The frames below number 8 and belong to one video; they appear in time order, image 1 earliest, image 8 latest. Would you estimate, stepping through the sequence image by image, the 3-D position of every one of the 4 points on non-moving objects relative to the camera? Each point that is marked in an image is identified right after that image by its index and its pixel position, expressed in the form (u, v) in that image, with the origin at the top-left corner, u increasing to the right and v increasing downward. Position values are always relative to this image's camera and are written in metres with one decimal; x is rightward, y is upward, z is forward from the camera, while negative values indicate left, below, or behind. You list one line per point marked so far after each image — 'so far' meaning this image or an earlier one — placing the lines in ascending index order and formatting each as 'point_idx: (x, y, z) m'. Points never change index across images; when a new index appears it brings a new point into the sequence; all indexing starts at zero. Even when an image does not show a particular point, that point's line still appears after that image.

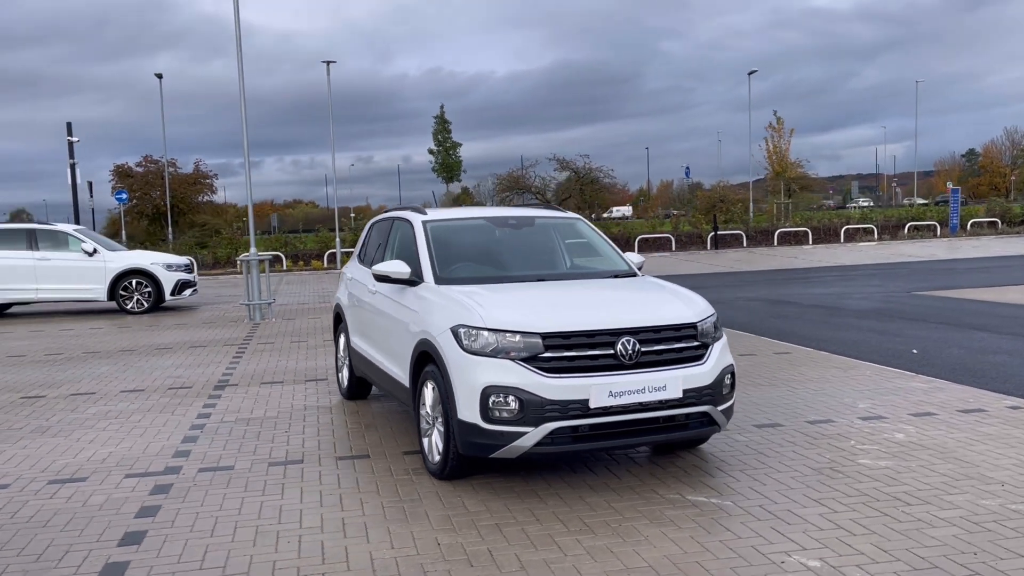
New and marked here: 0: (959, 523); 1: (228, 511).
0: (+2.3, -1.2, +4.6) m
1: (-1.7, -1.3, +5.1) m
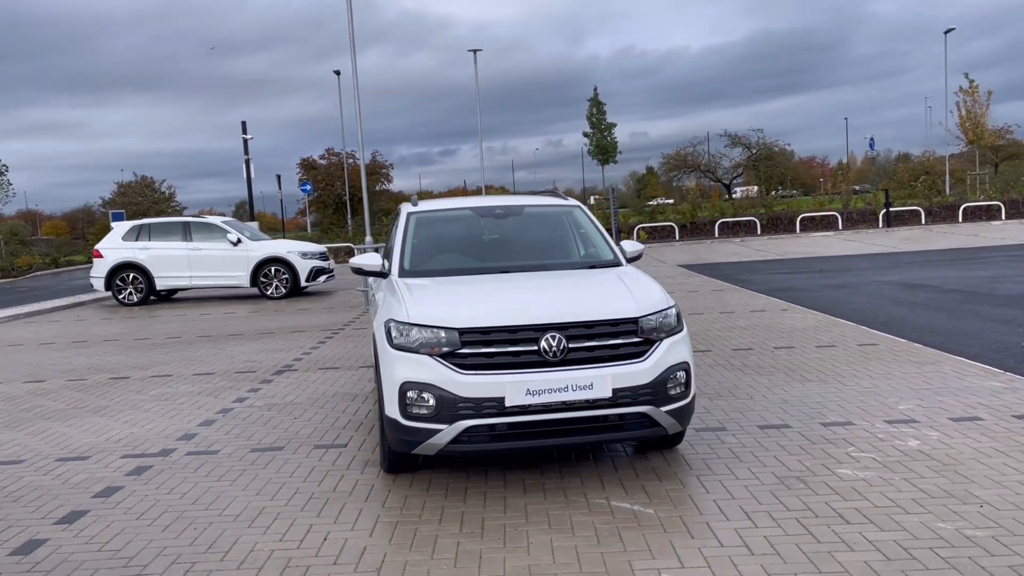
0: (+1.7, -1.2, +4.0) m
1: (-2.1, -1.3, +5.4) m
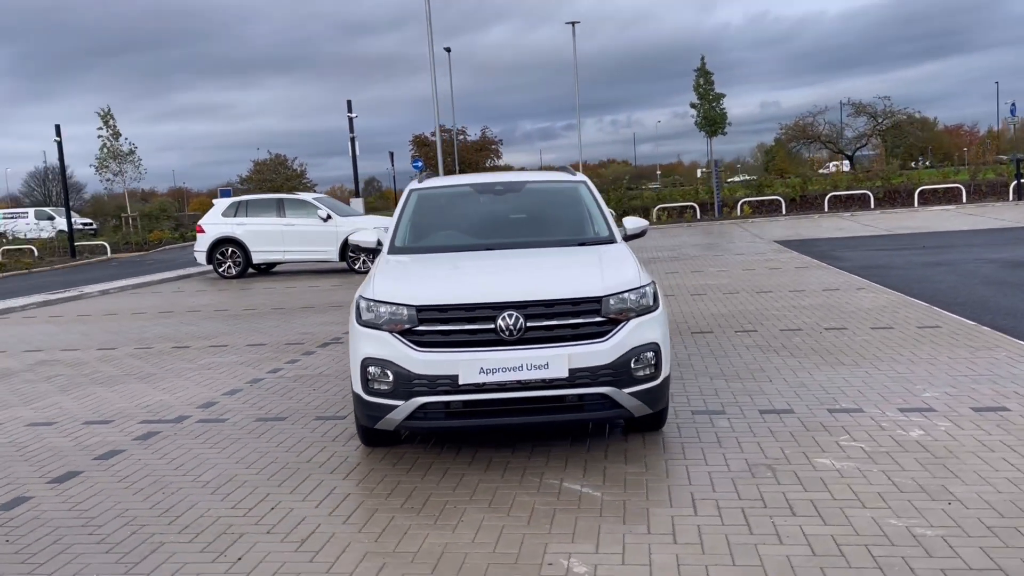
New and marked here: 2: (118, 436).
0: (+1.3, -1.1, +3.8) m
1: (-2.3, -1.1, +5.7) m
2: (-2.9, -1.1, +6.3) m
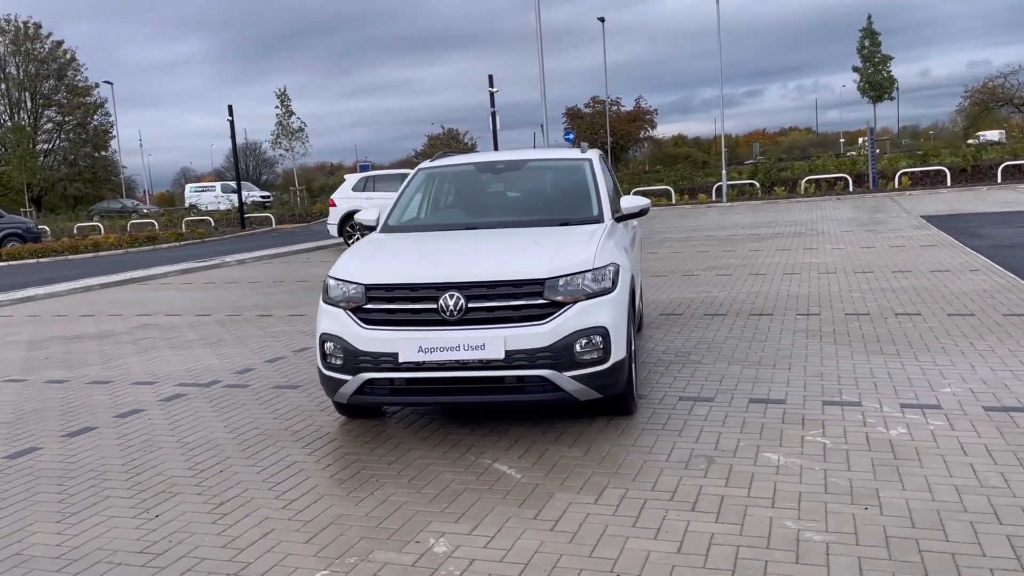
0: (+0.7, -1.1, +3.7) m
1: (-2.5, -0.9, +6.2) m
2: (-2.9, -0.9, +7.0) m
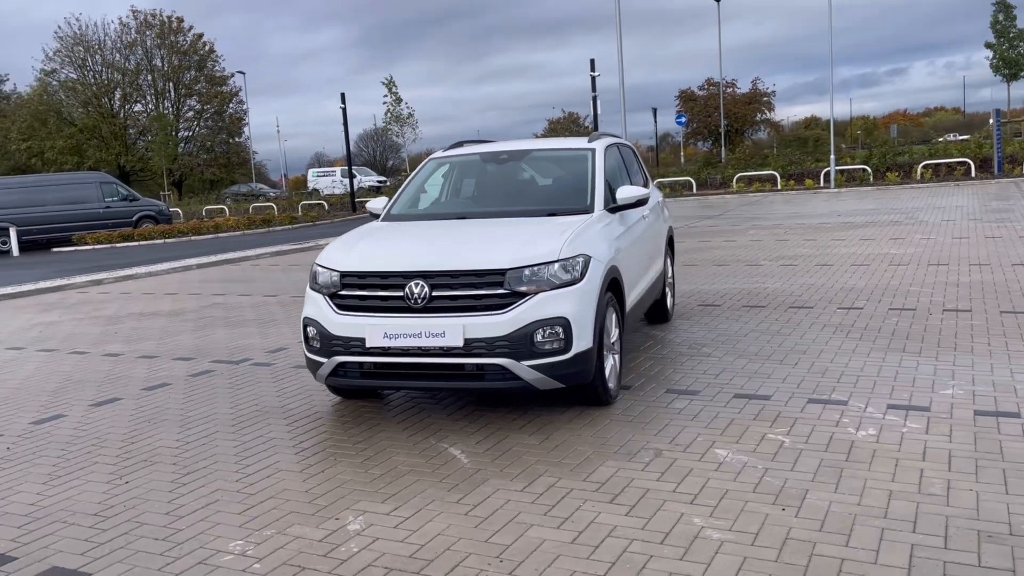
0: (+0.3, -1.0, +3.7) m
1: (-2.5, -0.8, +6.7) m
2: (-2.8, -0.7, +7.5) m
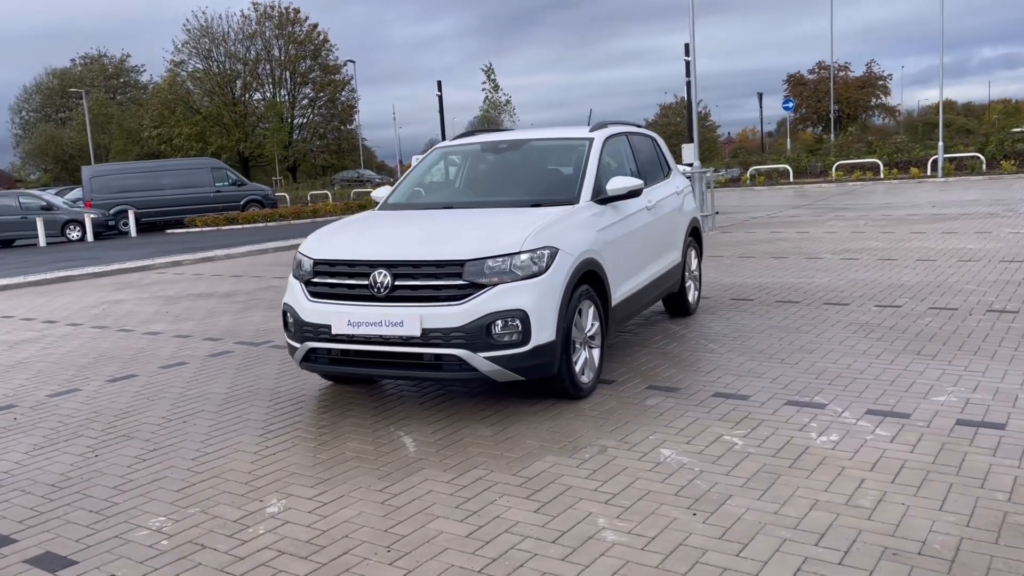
0: (-0.1, -1.0, +3.7) m
1: (-2.5, -0.7, +7.0) m
2: (-2.8, -0.6, +7.8) m
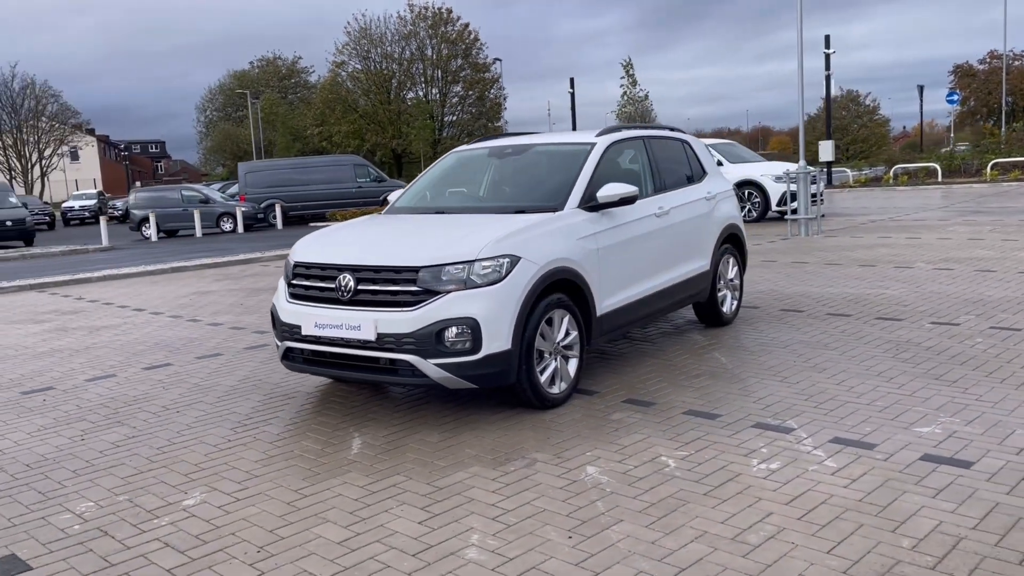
0: (-0.6, -1.1, +3.8) m
1: (-2.5, -0.7, +7.4) m
2: (-2.6, -0.5, +8.2) m
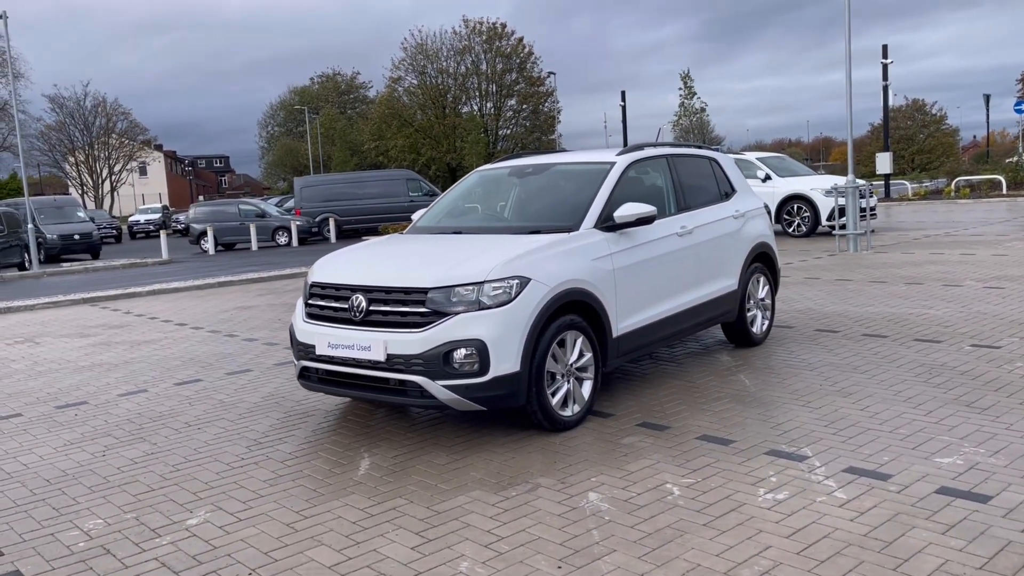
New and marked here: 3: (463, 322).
0: (-0.7, -1.2, +3.8) m
1: (-2.3, -0.8, +7.5) m
2: (-2.3, -0.7, +8.4) m
3: (-0.3, -0.2, +5.0) m
